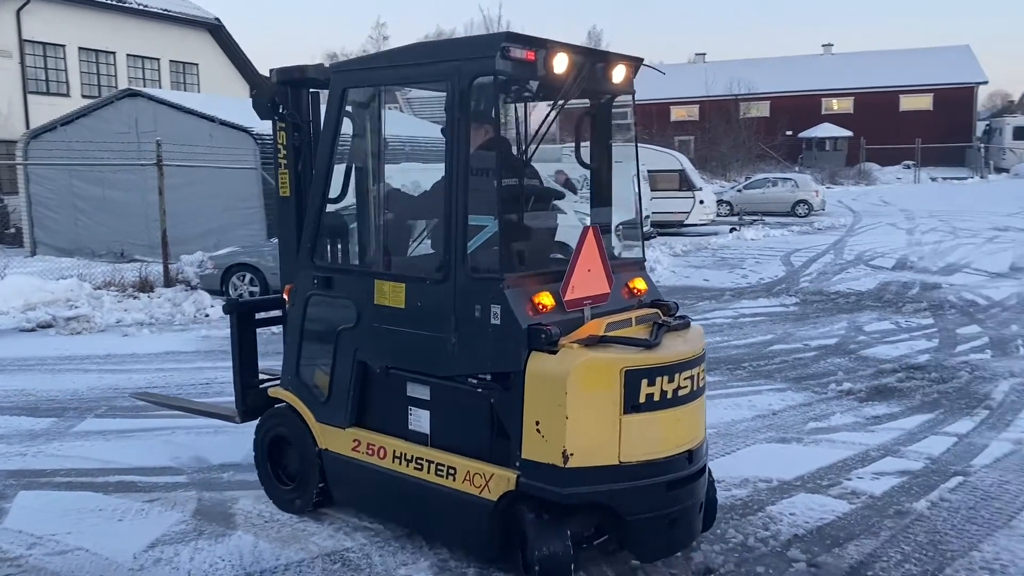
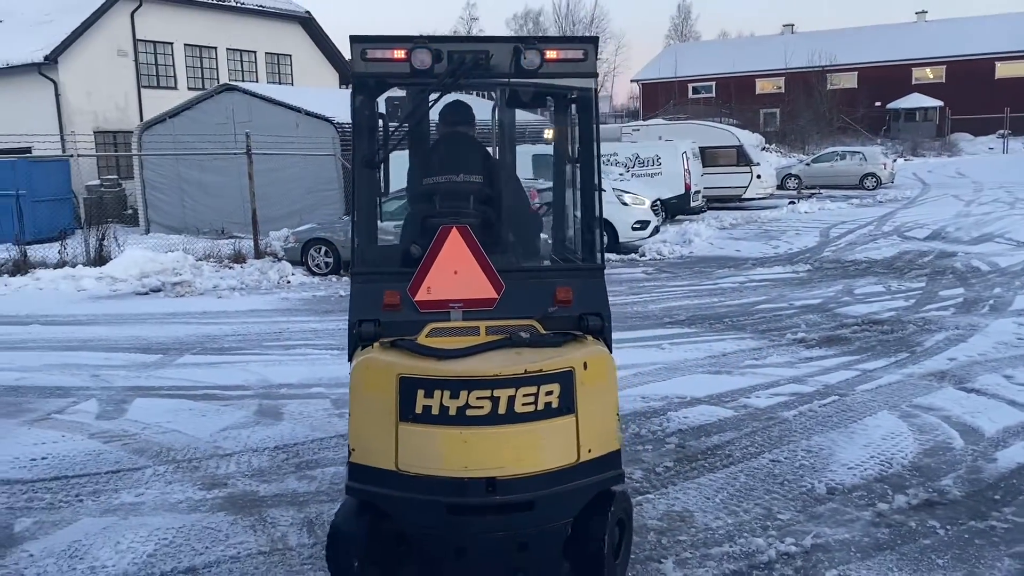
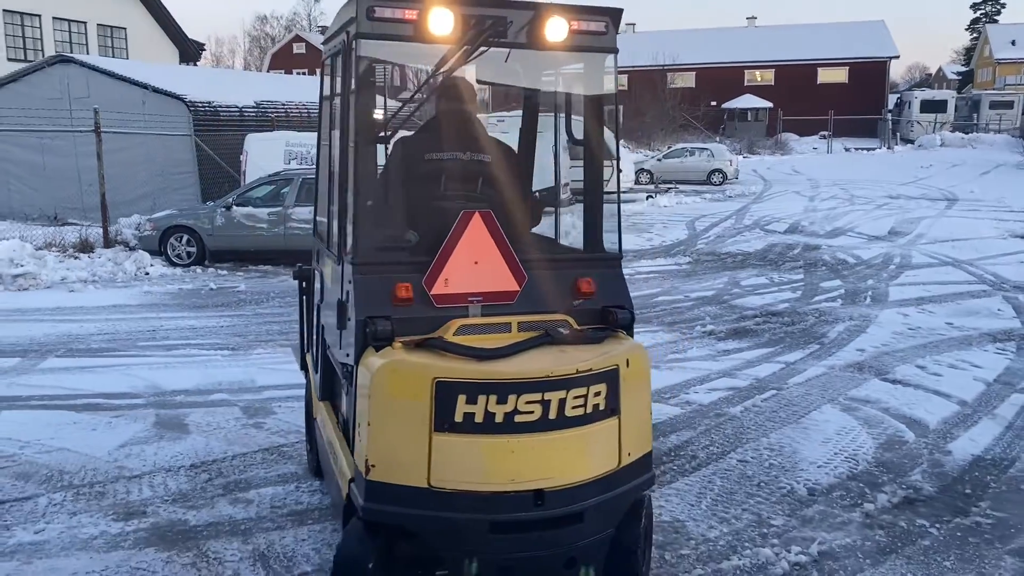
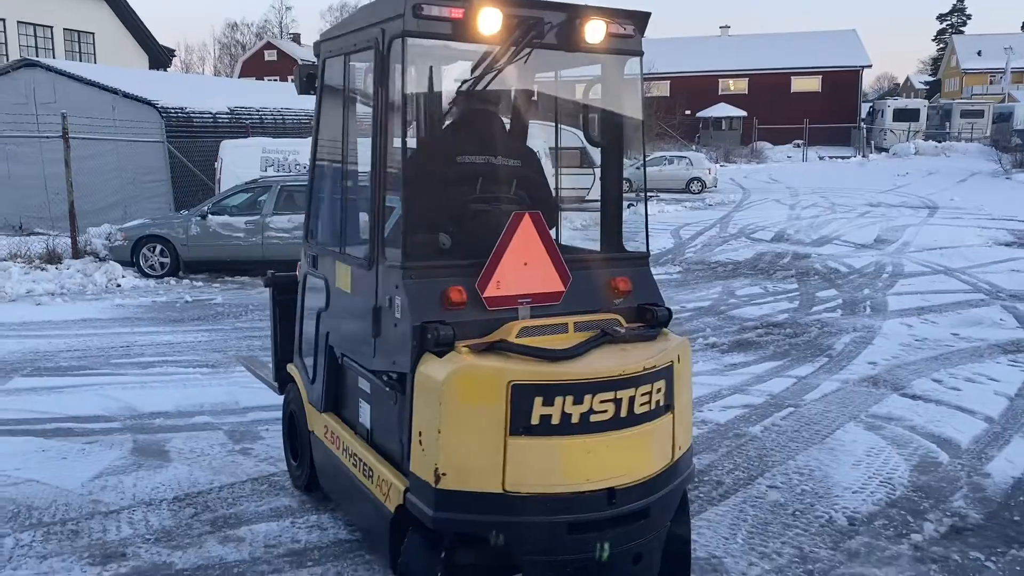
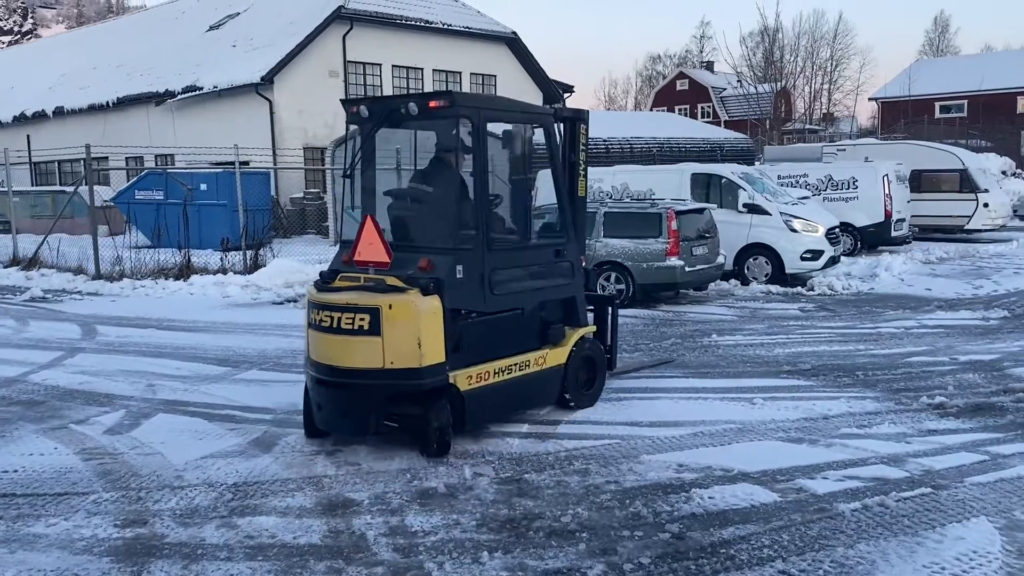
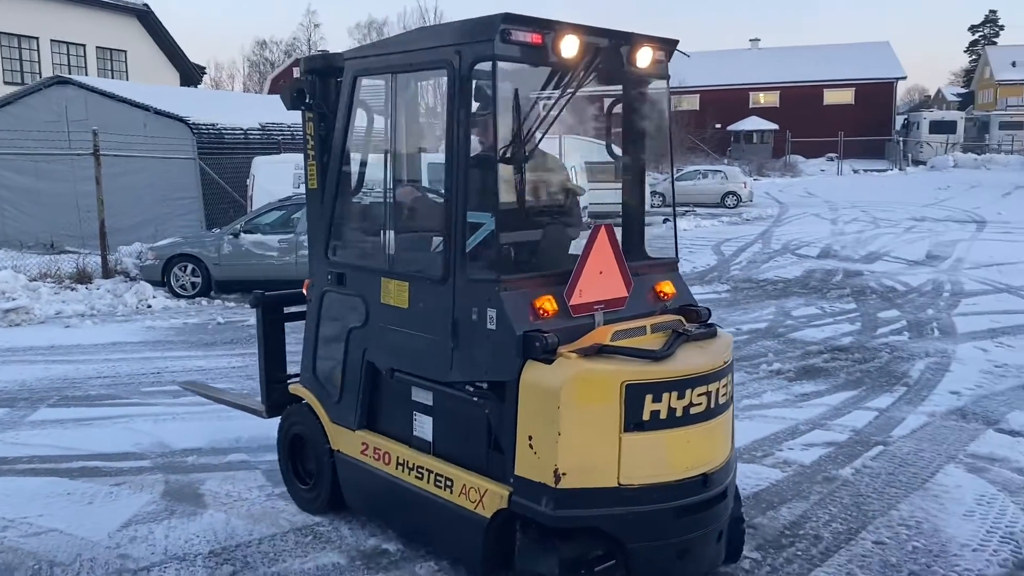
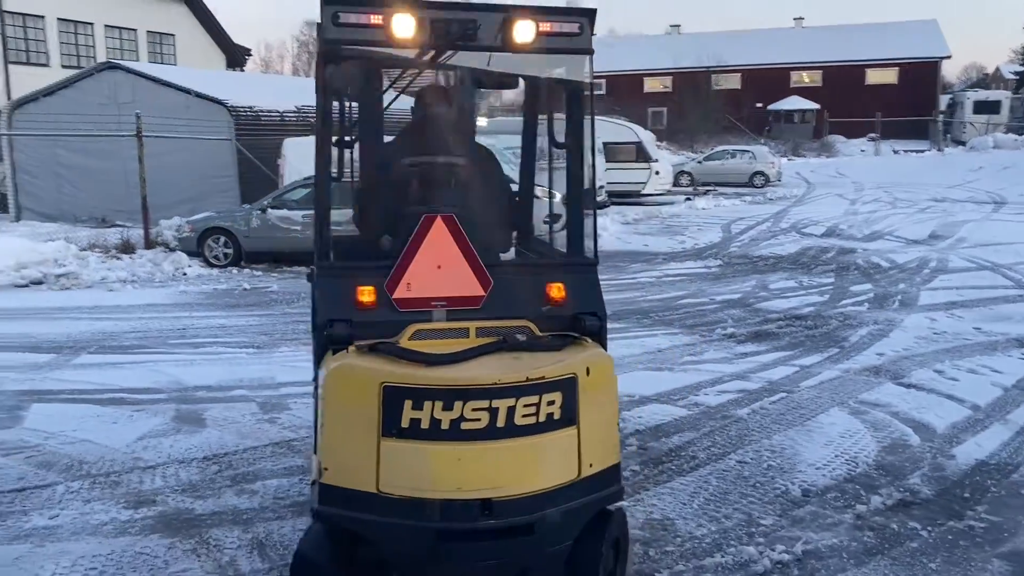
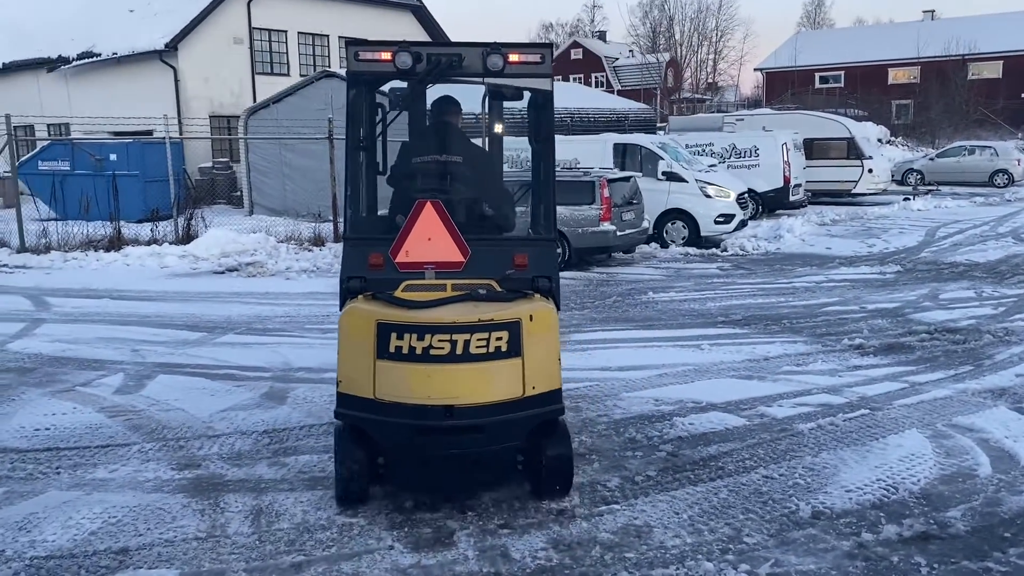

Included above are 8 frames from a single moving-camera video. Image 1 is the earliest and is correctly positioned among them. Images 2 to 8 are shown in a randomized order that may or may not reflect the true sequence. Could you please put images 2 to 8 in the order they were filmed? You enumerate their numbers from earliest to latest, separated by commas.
6, 4, 3, 7, 2, 8, 5
